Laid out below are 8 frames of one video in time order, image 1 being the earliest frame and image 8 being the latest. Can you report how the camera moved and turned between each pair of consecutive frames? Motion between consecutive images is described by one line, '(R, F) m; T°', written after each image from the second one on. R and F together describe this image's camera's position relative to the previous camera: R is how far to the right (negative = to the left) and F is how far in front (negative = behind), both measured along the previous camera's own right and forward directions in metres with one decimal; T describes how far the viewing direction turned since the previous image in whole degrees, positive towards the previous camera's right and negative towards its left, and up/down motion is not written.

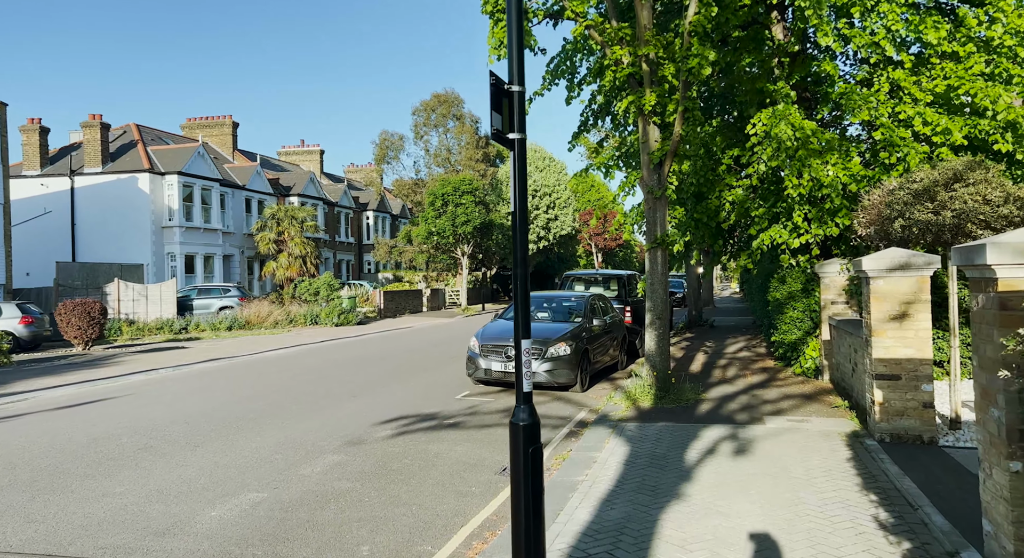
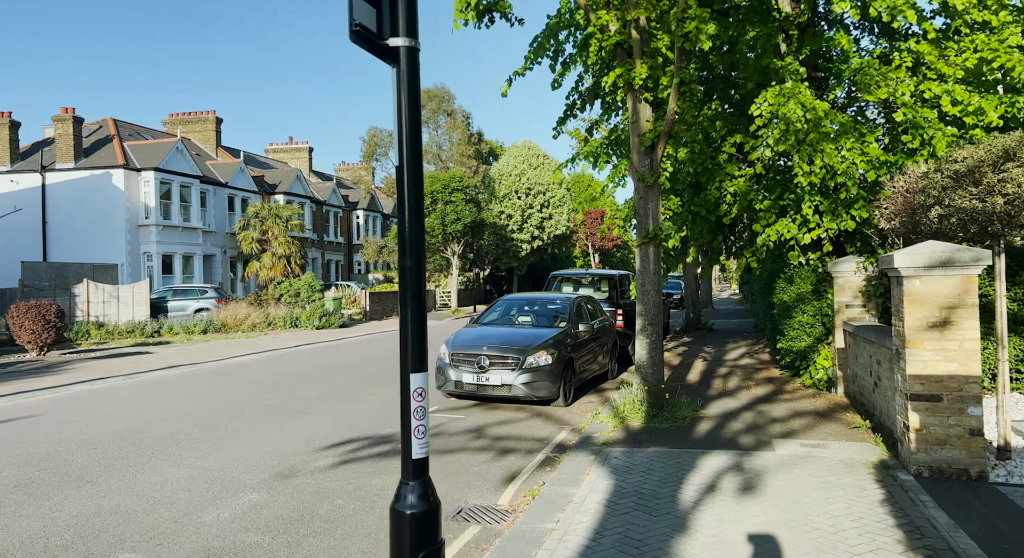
(+0.3, +1.2) m; 0°
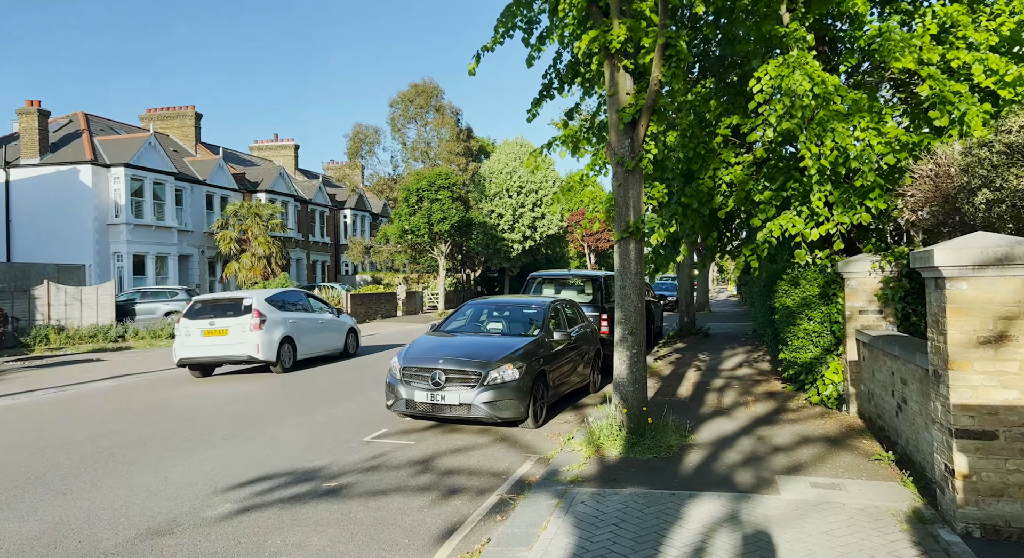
(+0.4, +1.3) m; 0°
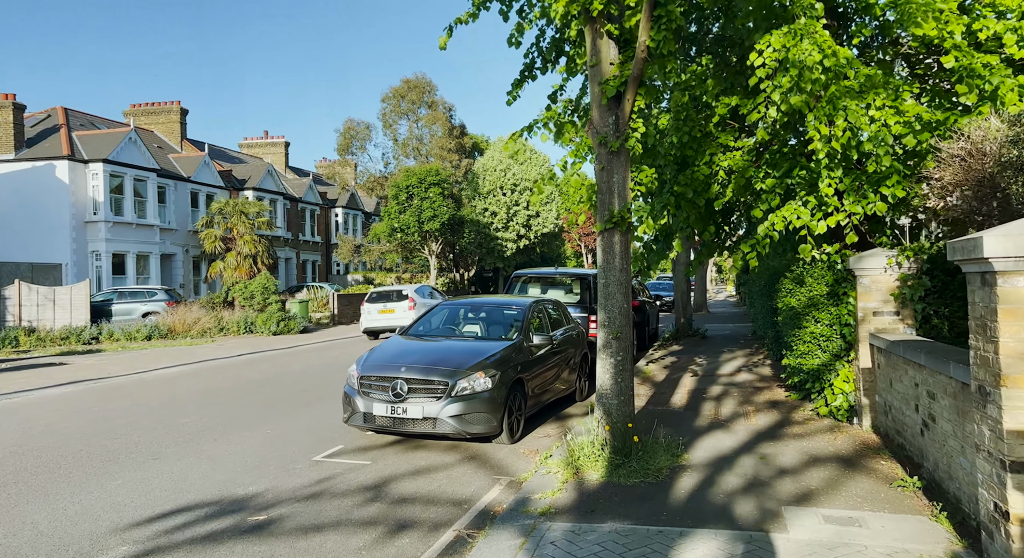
(+0.3, +0.9) m; 0°
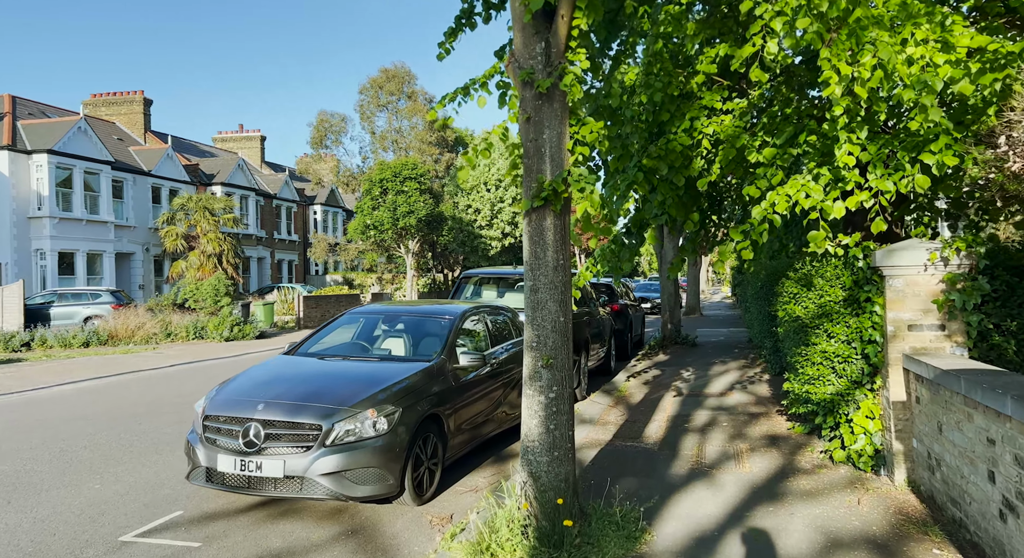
(+0.6, +1.9) m; 0°
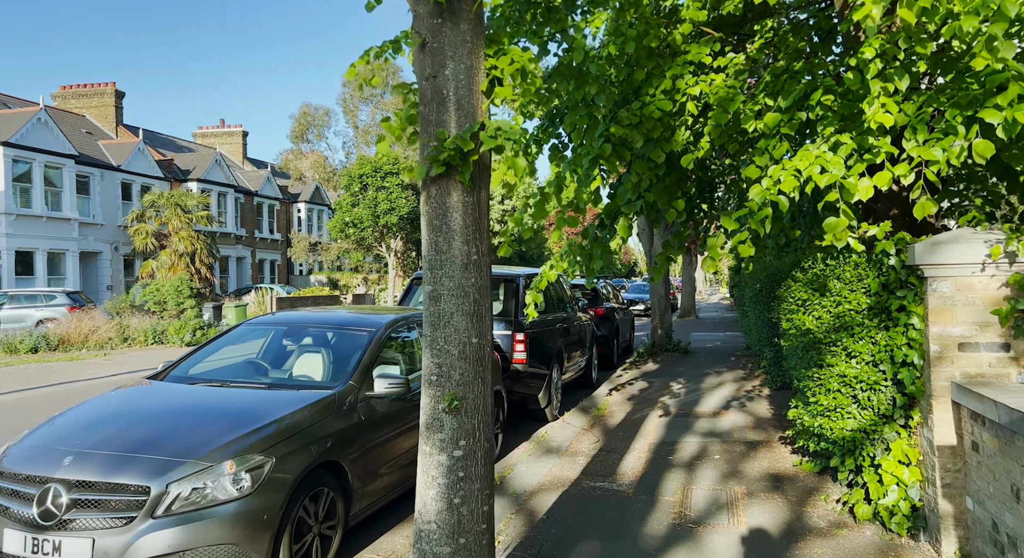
(+0.4, +1.4) m; 0°
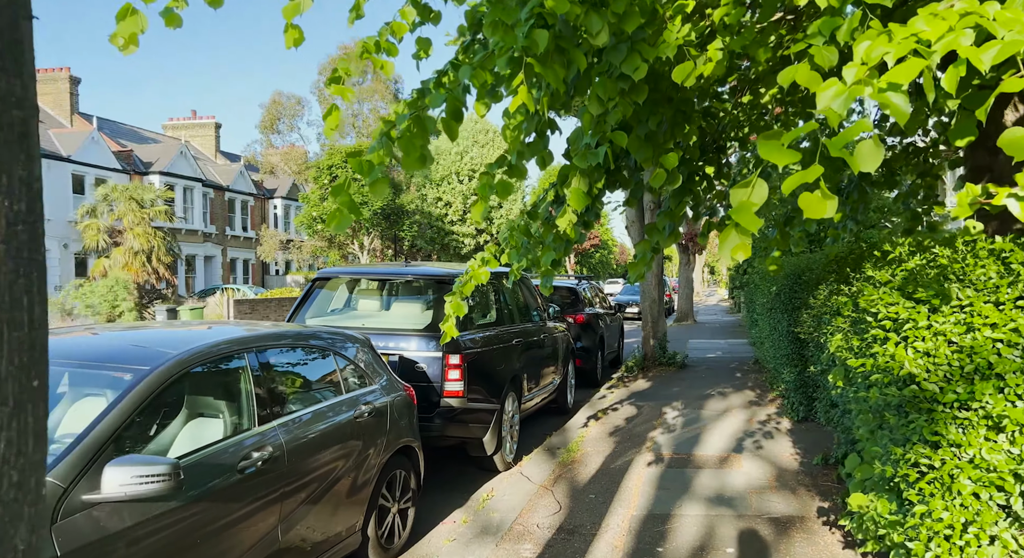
(+0.5, +2.2) m; 0°
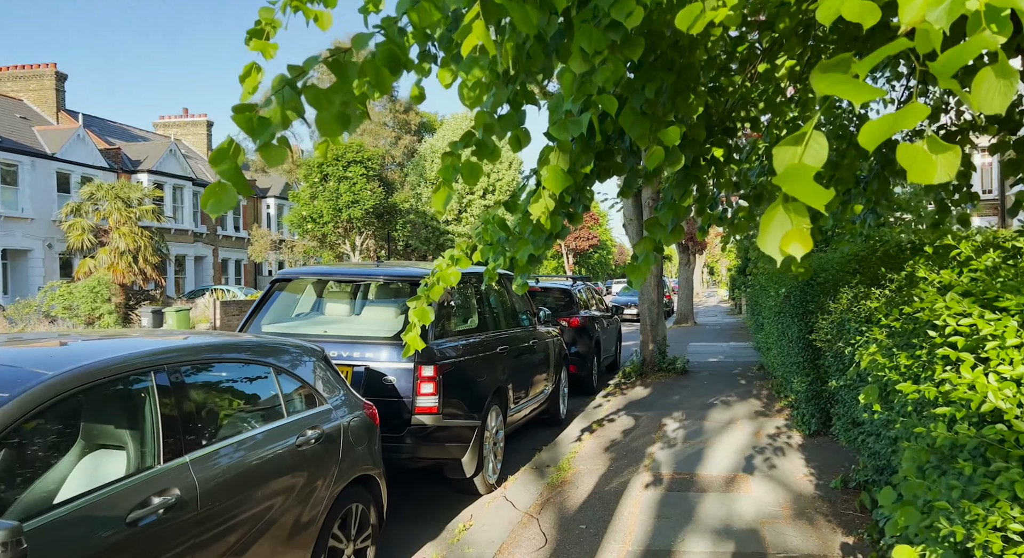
(+0.1, +0.7) m; 0°
